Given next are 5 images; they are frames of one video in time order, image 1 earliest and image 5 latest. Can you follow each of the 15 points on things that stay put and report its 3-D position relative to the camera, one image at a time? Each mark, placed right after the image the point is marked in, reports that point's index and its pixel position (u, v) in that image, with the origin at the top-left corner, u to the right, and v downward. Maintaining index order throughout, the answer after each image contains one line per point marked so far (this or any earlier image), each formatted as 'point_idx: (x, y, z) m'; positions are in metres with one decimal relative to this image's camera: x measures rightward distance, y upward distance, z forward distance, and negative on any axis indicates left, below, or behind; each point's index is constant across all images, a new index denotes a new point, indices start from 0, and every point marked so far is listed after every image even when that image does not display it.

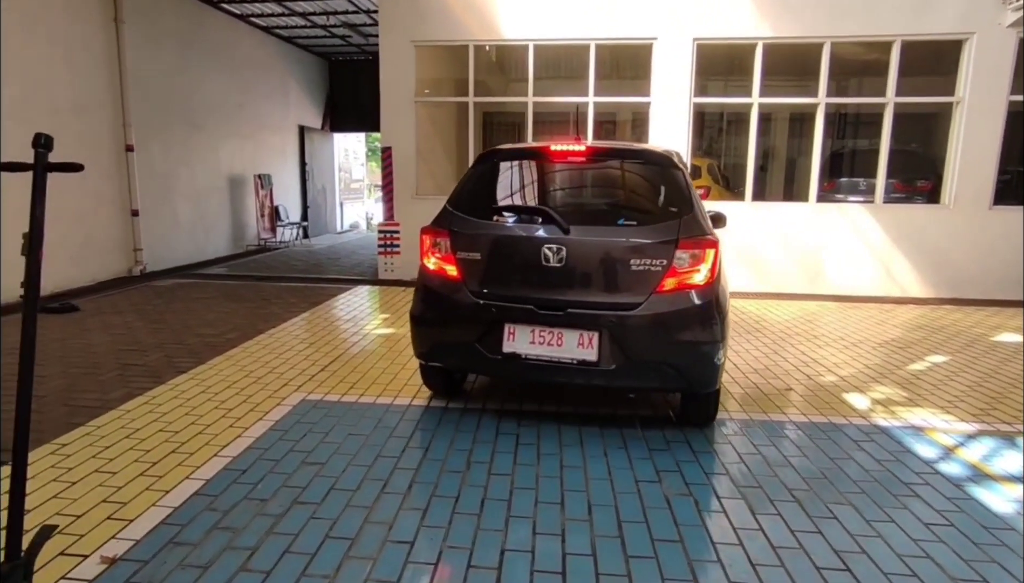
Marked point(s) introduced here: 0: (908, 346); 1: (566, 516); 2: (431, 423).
0: (+4.5, -0.6, +6.4) m
1: (+0.3, -1.2, +2.9) m
2: (-0.6, -0.9, +4.0) m
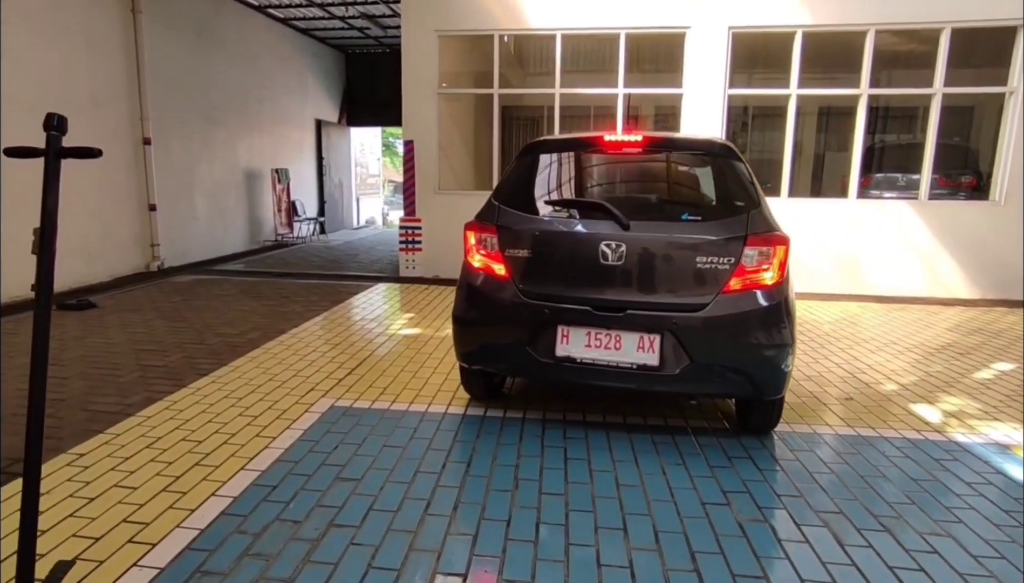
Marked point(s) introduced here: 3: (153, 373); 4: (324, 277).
0: (+4.8, -0.6, +6.0) m
1: (+0.6, -1.2, +2.6) m
2: (-0.3, -0.9, +3.7) m
3: (-2.9, -0.7, +4.6) m
4: (-3.1, +0.2, +9.3) m
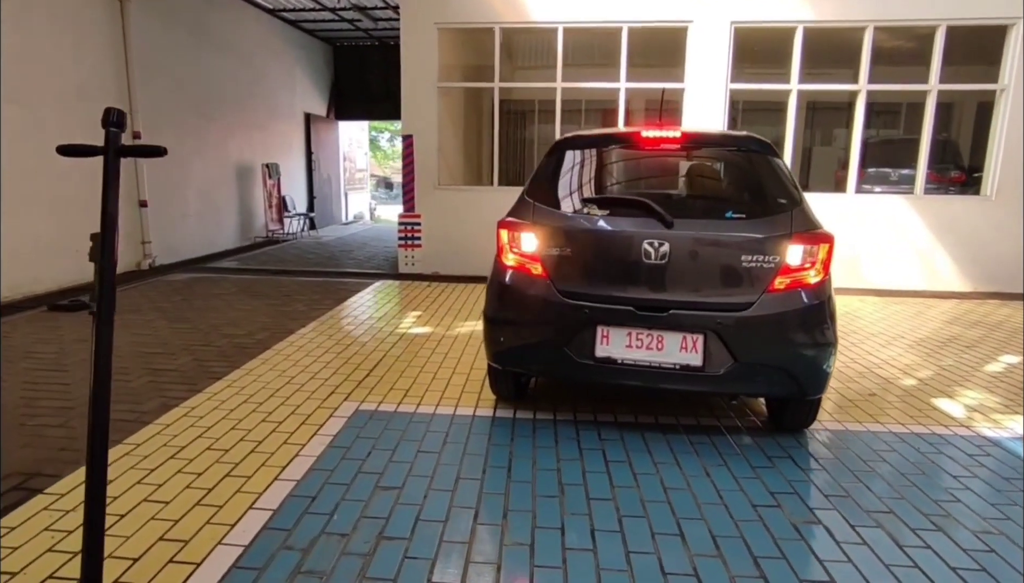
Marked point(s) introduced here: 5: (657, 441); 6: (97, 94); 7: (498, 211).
0: (+4.9, -0.6, +6.1) m
1: (+0.8, -1.2, +2.6) m
2: (-0.1, -0.9, +3.6) m
3: (-2.7, -0.7, +4.4) m
4: (-3.0, +0.3, +9.1) m
5: (+0.9, -1.0, +3.6) m
6: (-5.7, +2.7, +7.8) m
7: (-0.2, +1.3, +9.3) m
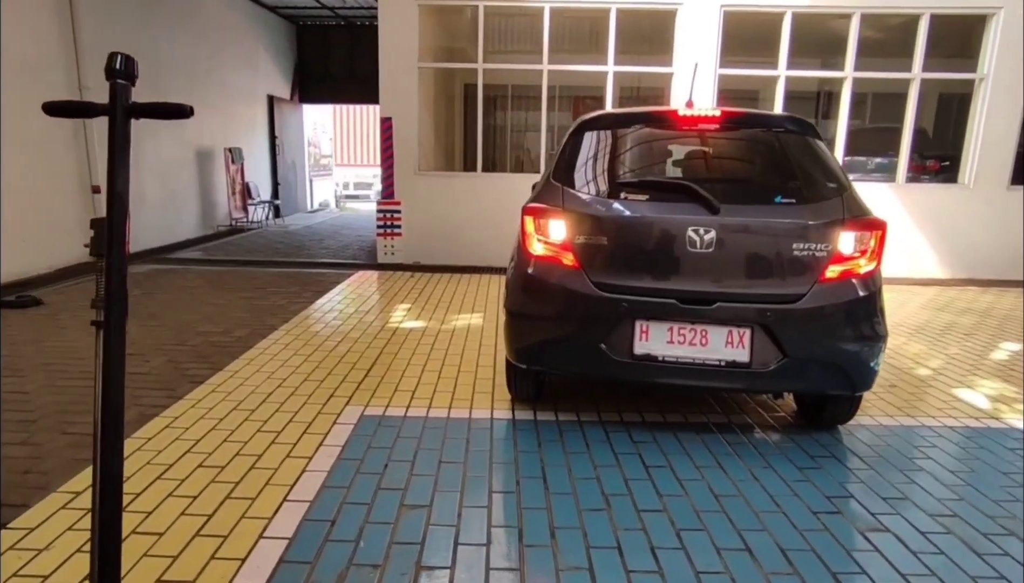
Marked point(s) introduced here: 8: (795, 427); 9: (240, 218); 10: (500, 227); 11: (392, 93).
0: (+4.9, -0.4, +6.1) m
1: (+1.0, -1.1, +2.3) m
2: (+0.1, -0.9, +3.3) m
3: (-2.6, -0.6, +4.0) m
4: (-3.3, +0.4, +8.5) m
5: (+1.1, -0.9, +3.4) m
6: (-5.8, +2.8, +7.0) m
7: (-0.5, +1.5, +8.9) m
8: (+1.8, -0.9, +3.6) m
9: (-5.7, +1.5, +11.9) m
10: (-0.2, +1.0, +9.0) m
11: (-1.9, +3.0, +8.7) m
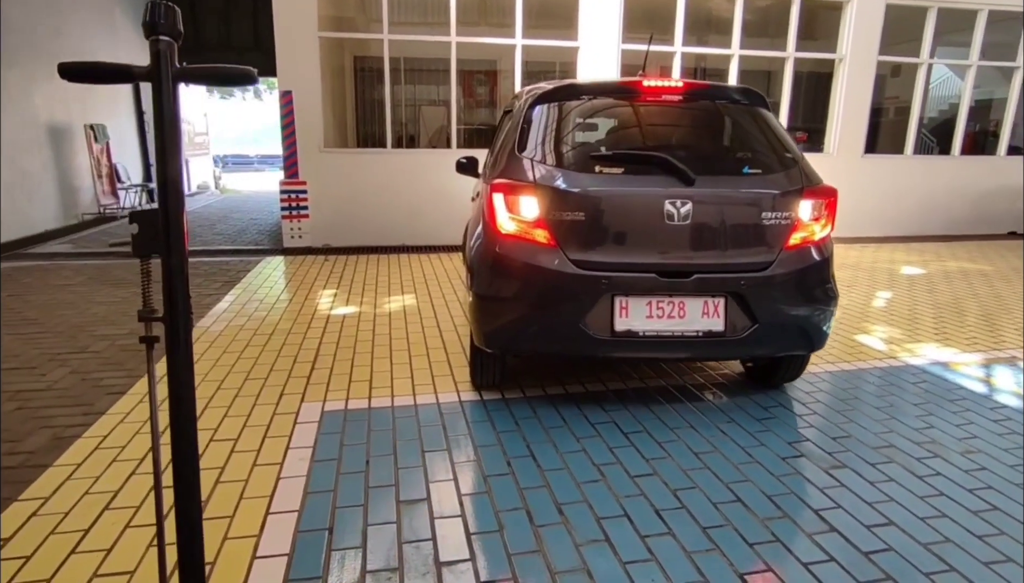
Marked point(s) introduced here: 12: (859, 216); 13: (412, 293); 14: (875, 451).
0: (+4.1, +0.1, +6.9) m
1: (+1.1, -1.0, +2.5) m
2: (0.0, -0.8, +3.3) m
3: (-2.9, -0.7, +3.4) m
4: (-4.4, +0.5, +7.7) m
5: (+0.9, -0.7, +3.5) m
6: (-6.8, +2.7, +5.6) m
7: (-1.8, +1.7, +8.6) m
8: (+1.6, -0.6, +3.9) m
9: (-7.5, +1.6, +10.5) m
10: (-1.5, +1.3, +8.7) m
11: (-3.2, +3.2, +8.0) m
12: (+6.2, +1.4, +10.2) m
13: (-1.1, 0.0, +6.2) m
14: (+2.0, -0.9, +3.1) m
